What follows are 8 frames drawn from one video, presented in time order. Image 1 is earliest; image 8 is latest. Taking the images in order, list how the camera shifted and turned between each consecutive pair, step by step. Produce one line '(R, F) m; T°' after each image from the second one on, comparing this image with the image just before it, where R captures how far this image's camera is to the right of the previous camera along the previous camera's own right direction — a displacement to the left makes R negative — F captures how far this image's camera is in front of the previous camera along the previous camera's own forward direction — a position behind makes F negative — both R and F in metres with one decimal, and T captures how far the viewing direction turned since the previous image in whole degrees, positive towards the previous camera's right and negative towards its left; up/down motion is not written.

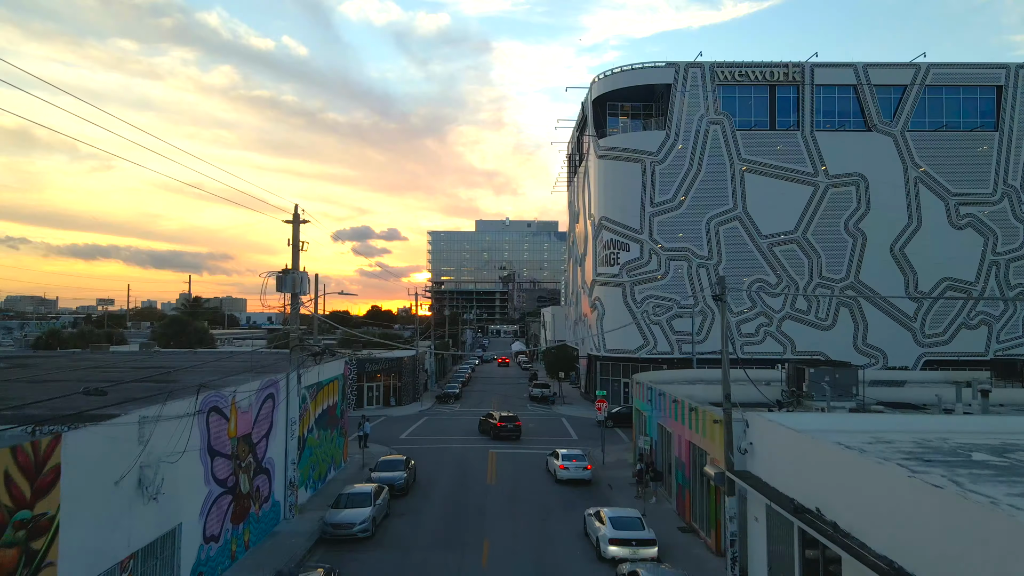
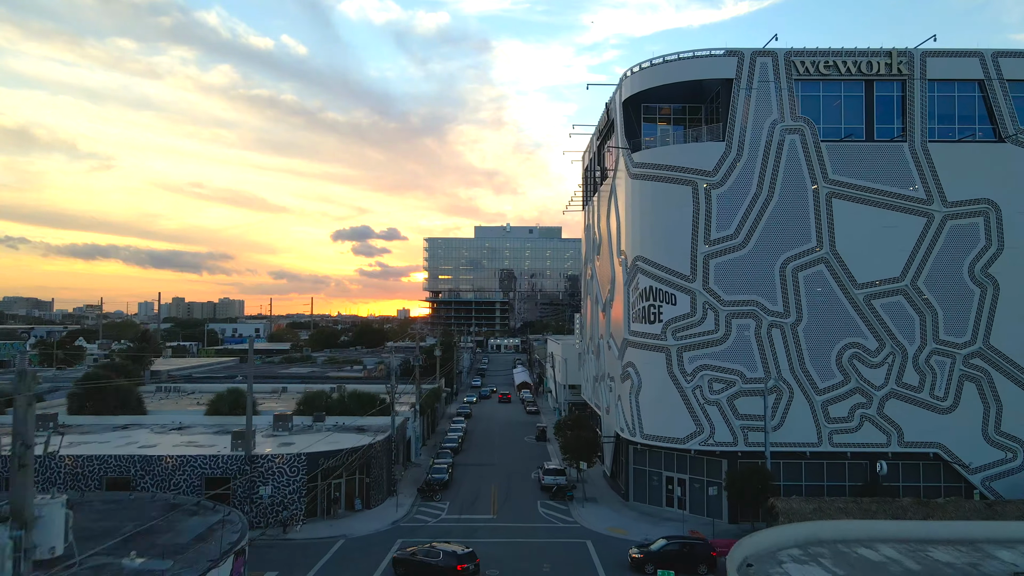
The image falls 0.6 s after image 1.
(-0.1, +4.5) m; 0°
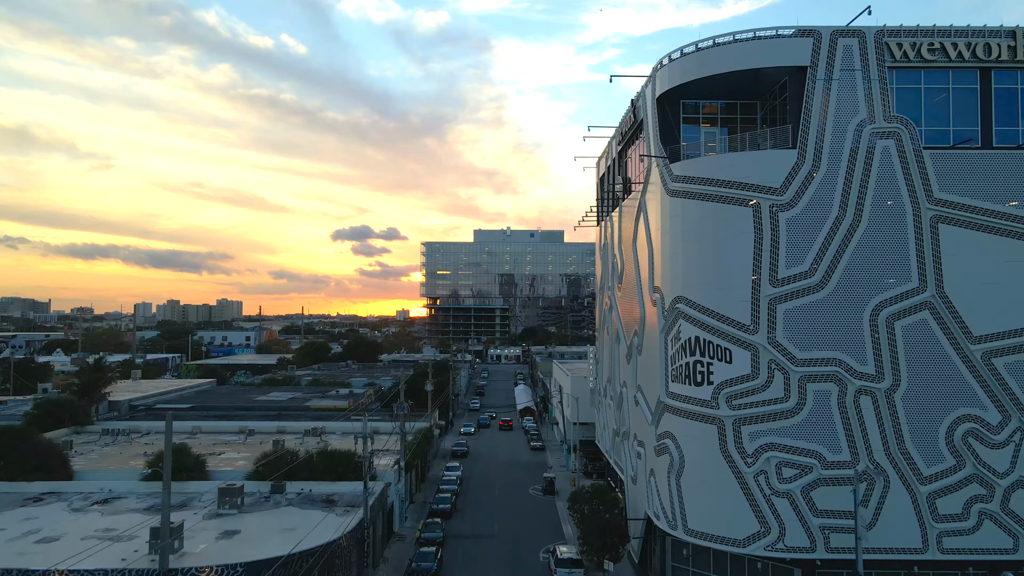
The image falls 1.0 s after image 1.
(0.0, +3.0) m; 0°
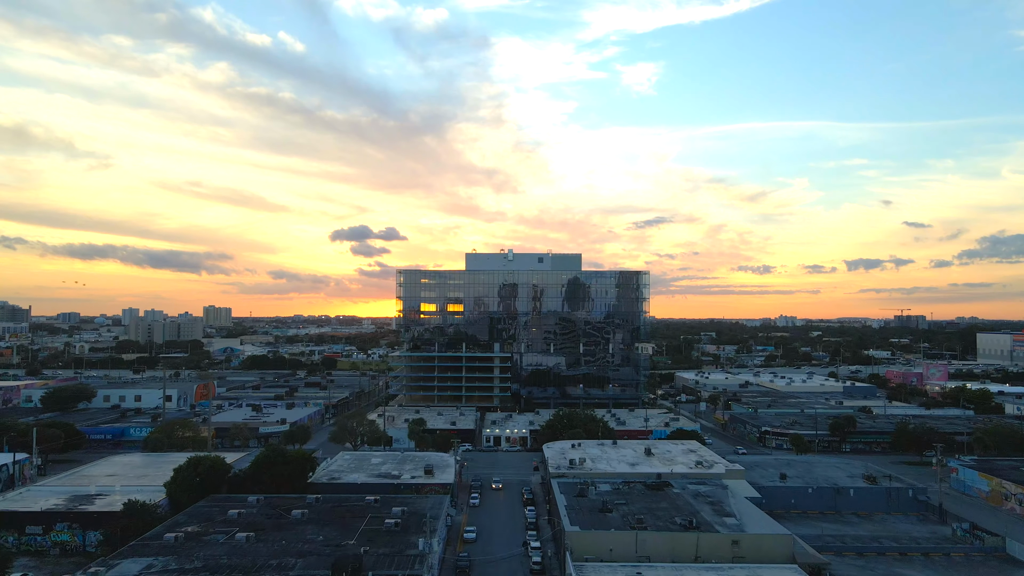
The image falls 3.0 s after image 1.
(-0.2, +18.6) m; 0°
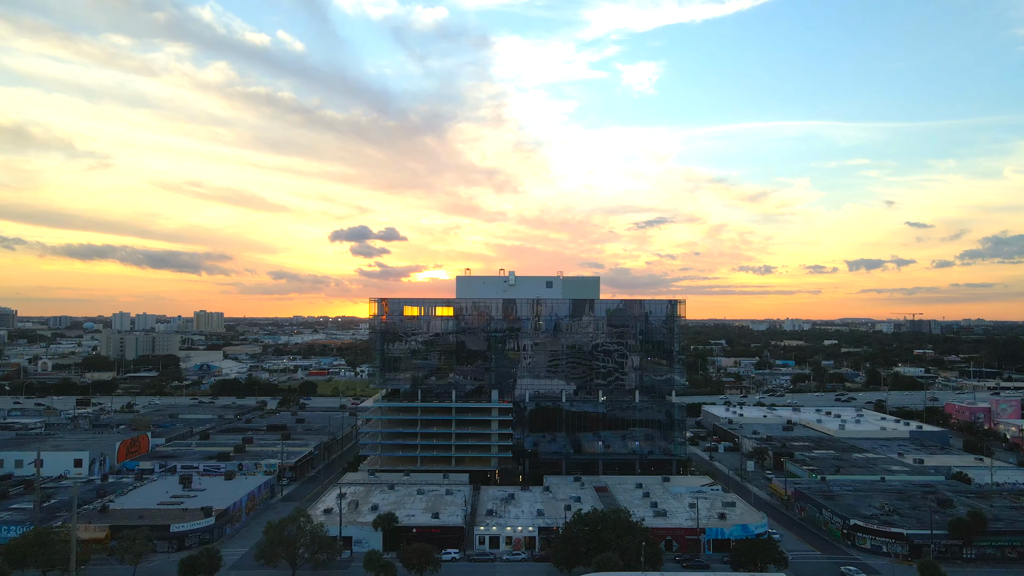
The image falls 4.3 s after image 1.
(-0.1, +12.7) m; 0°
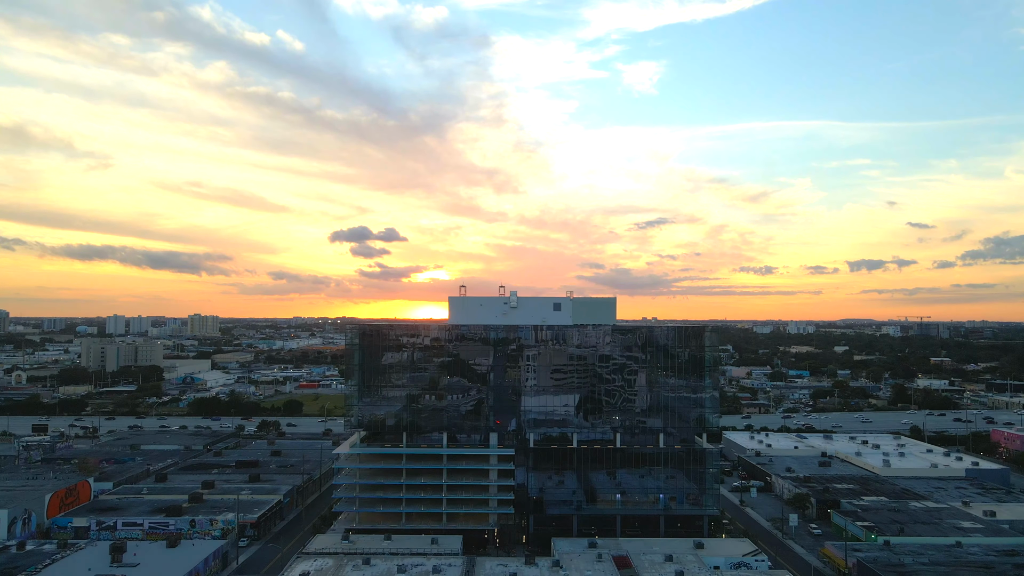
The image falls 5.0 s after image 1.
(-0.1, +7.8) m; 0°
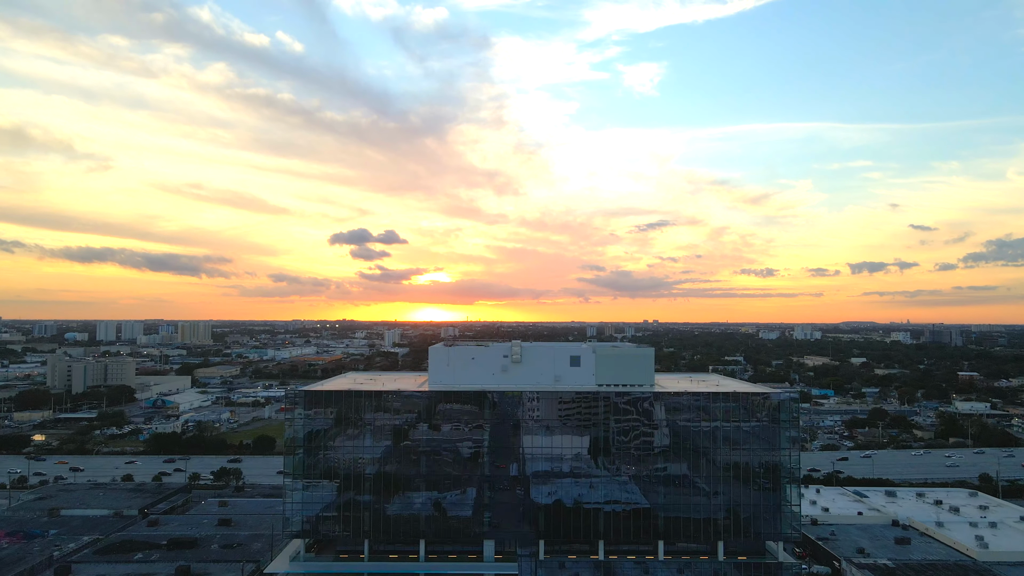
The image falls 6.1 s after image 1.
(-0.1, +11.8) m; 0°
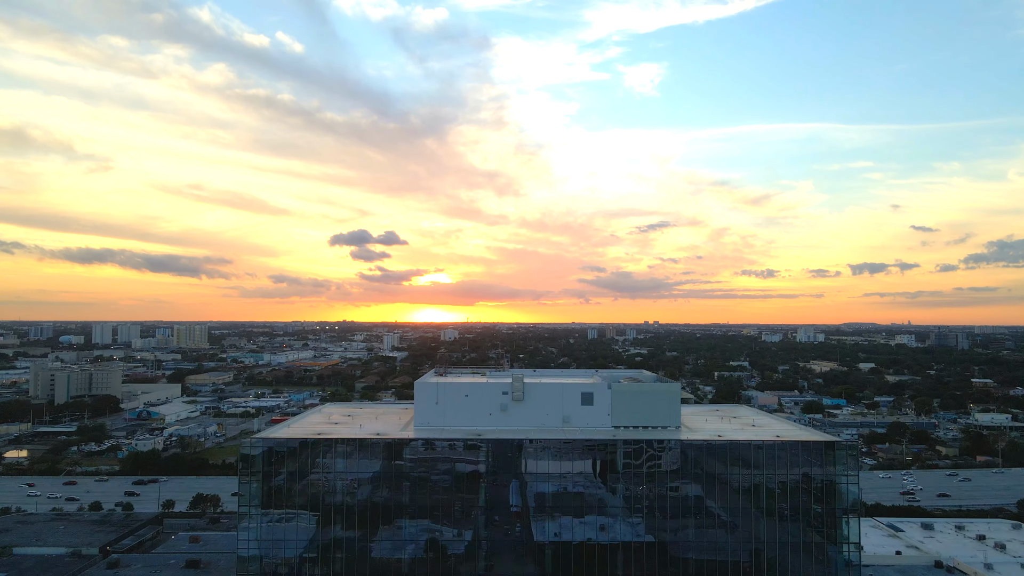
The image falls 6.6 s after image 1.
(0.0, +5.2) m; 0°
